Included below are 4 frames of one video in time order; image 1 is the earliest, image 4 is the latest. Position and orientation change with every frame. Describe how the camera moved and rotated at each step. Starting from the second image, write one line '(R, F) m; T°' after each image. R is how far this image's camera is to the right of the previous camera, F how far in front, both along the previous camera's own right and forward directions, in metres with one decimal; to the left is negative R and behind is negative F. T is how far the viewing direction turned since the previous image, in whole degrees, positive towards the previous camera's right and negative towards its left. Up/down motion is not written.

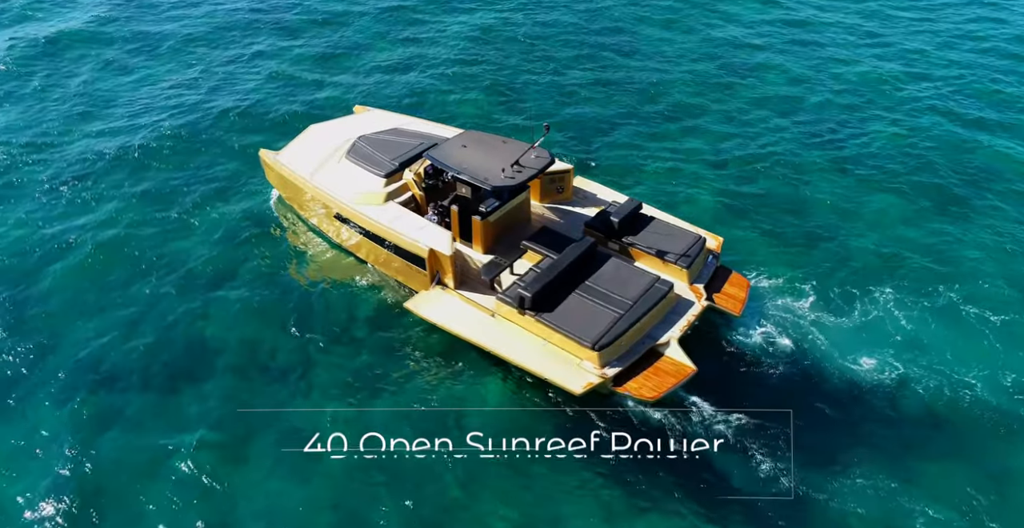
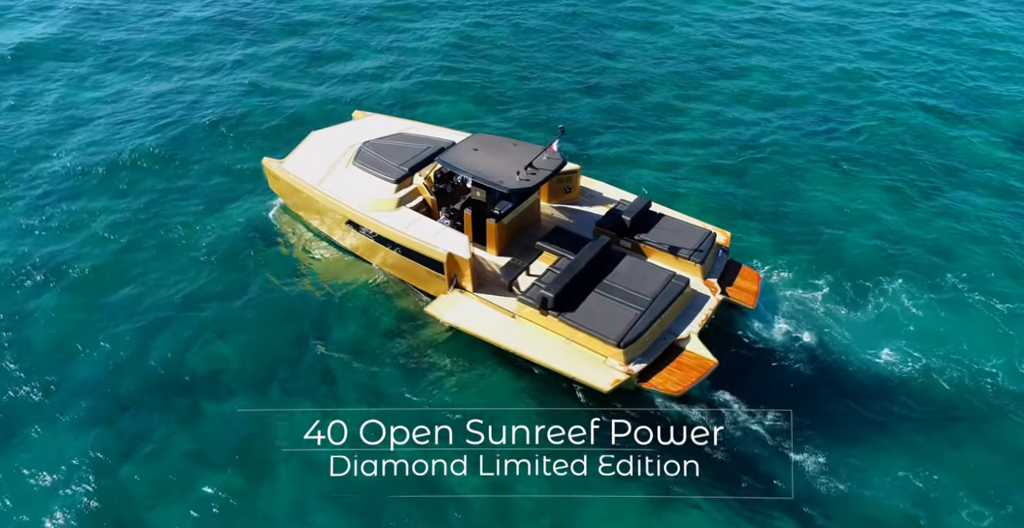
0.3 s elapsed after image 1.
(-0.9, +0.3) m; +1°
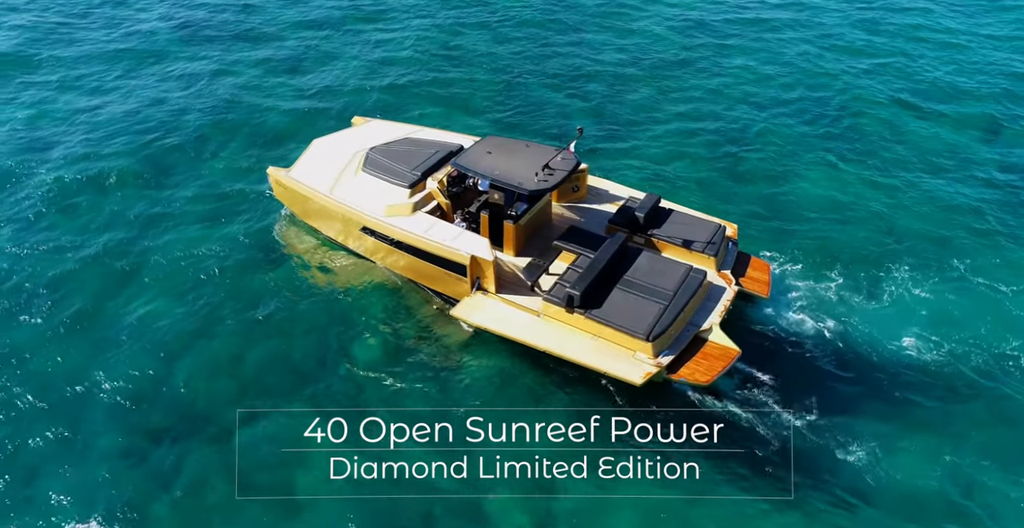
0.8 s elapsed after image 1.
(-0.7, +0.1) m; 0°
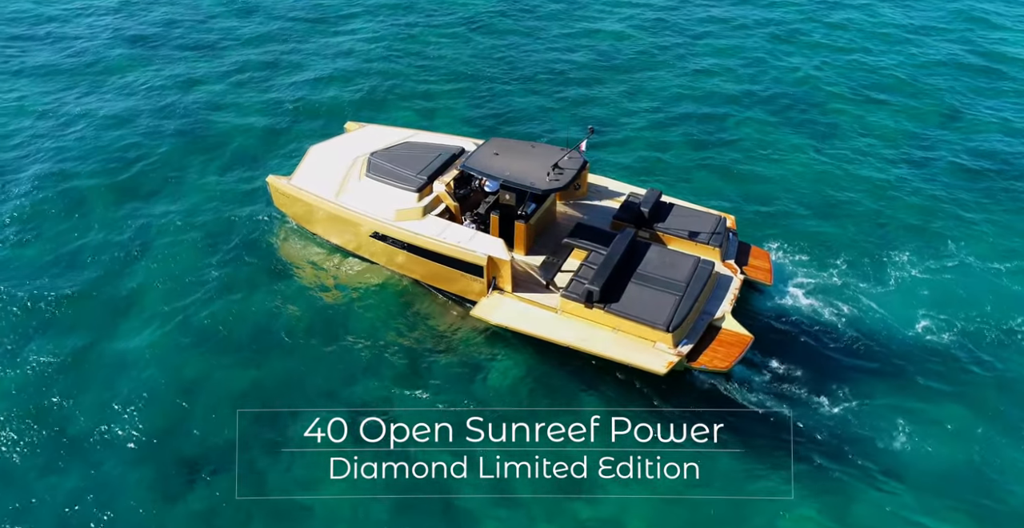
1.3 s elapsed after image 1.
(-0.7, +0.1) m; +1°
